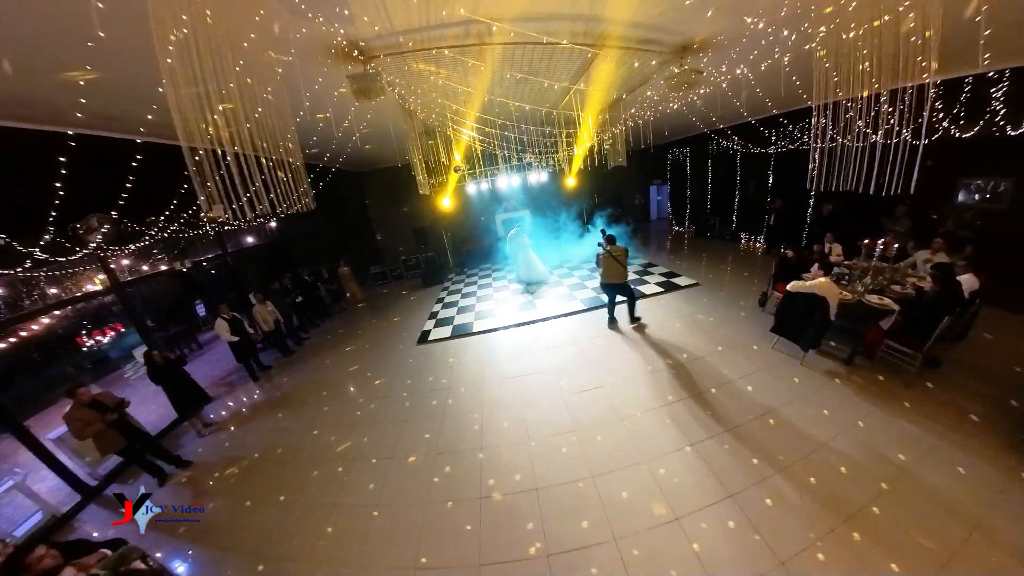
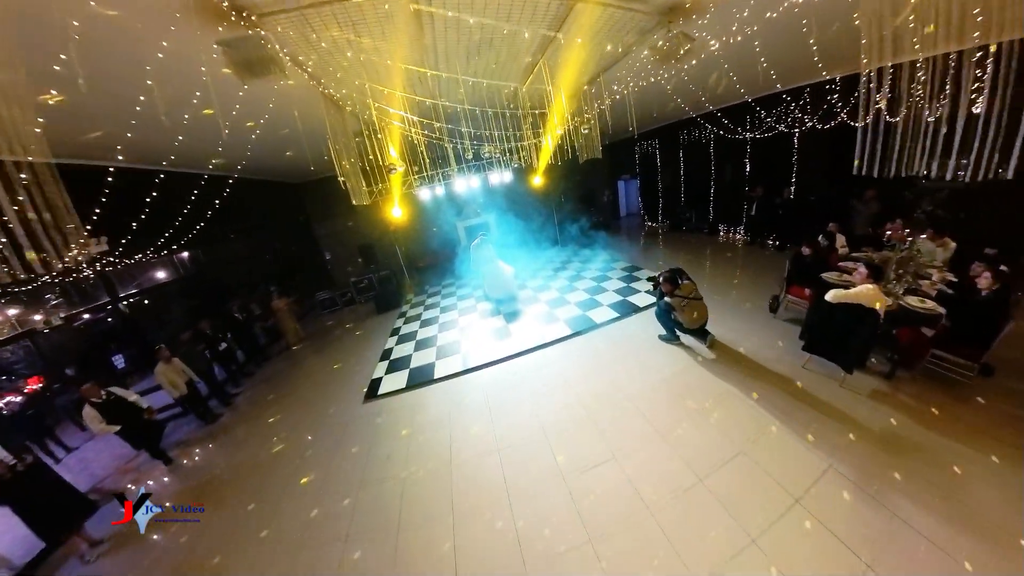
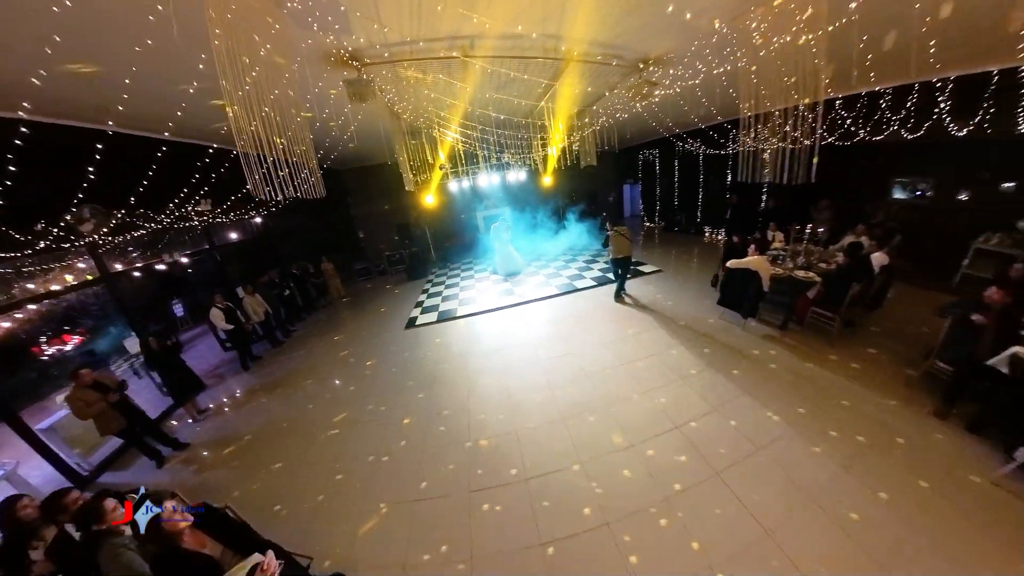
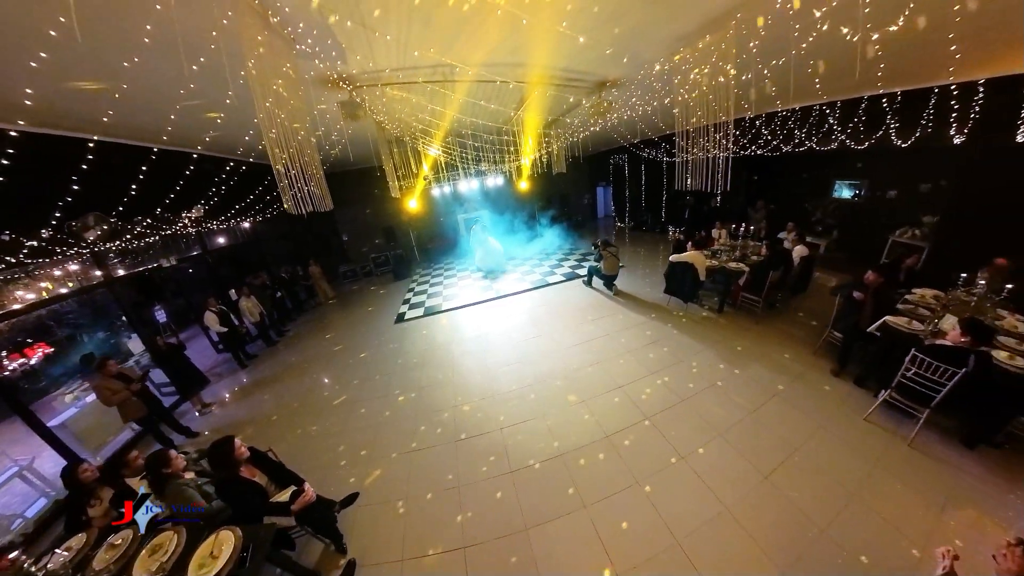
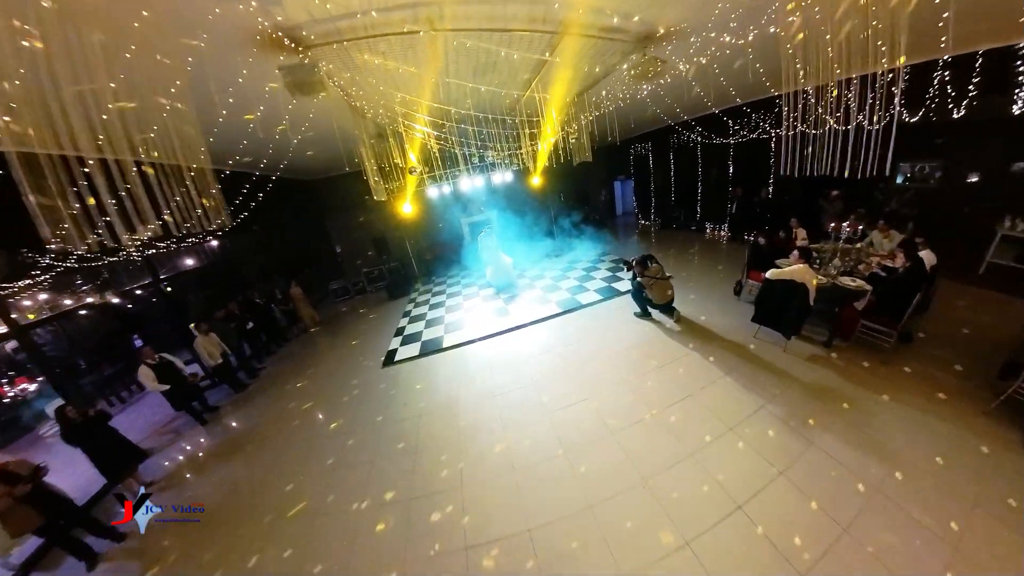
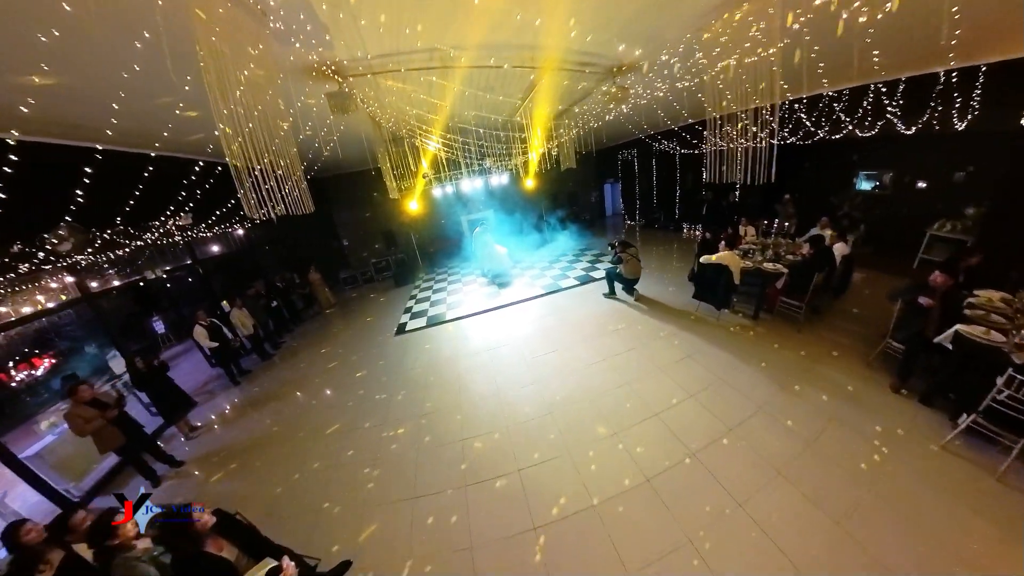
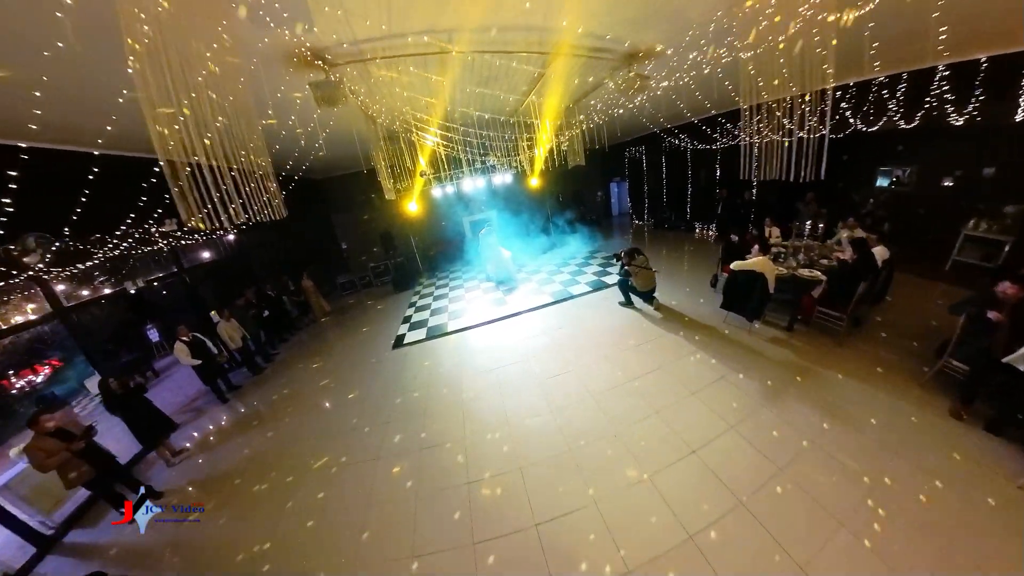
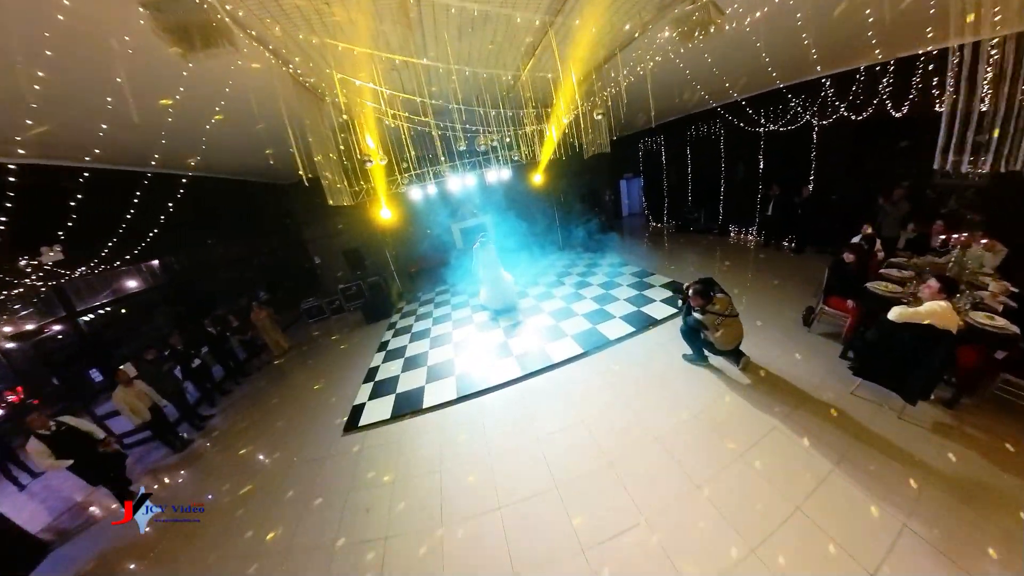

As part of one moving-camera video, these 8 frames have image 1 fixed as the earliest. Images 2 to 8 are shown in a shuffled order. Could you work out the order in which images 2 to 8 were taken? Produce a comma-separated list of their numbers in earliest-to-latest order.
3, 4, 6, 7, 5, 2, 8
